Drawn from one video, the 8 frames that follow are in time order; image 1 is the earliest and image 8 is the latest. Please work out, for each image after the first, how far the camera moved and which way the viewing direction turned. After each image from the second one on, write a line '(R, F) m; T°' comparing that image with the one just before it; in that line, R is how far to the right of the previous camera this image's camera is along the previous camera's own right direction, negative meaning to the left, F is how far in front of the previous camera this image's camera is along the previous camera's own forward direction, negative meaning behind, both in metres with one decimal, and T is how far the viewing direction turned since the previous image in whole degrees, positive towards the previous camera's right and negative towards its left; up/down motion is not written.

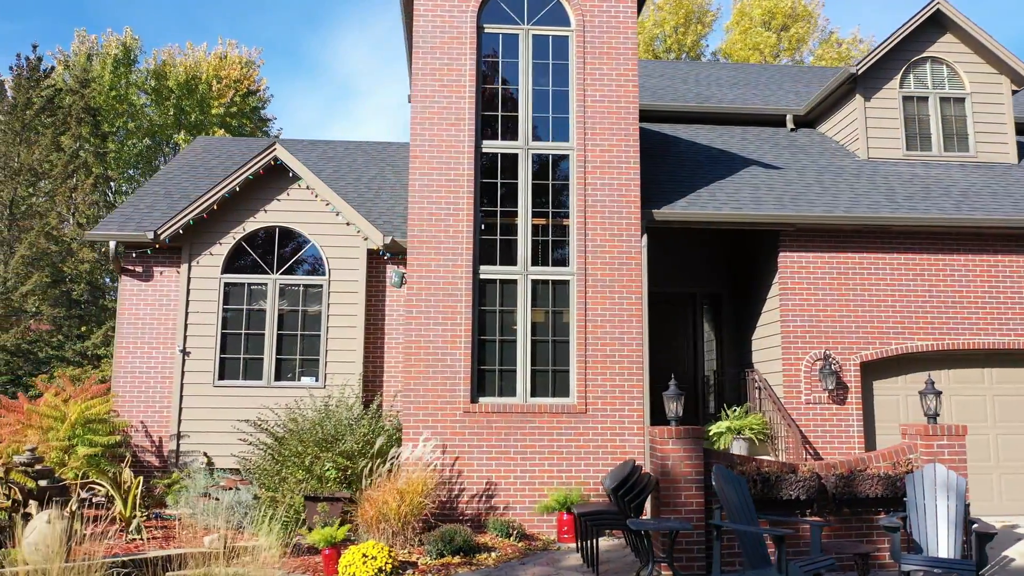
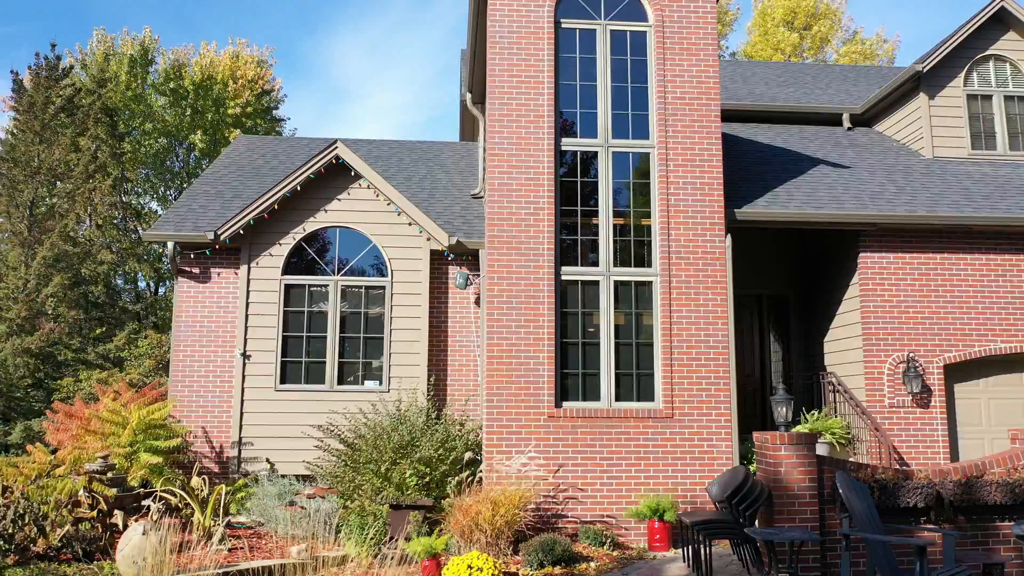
(-1.0, +0.3) m; 0°
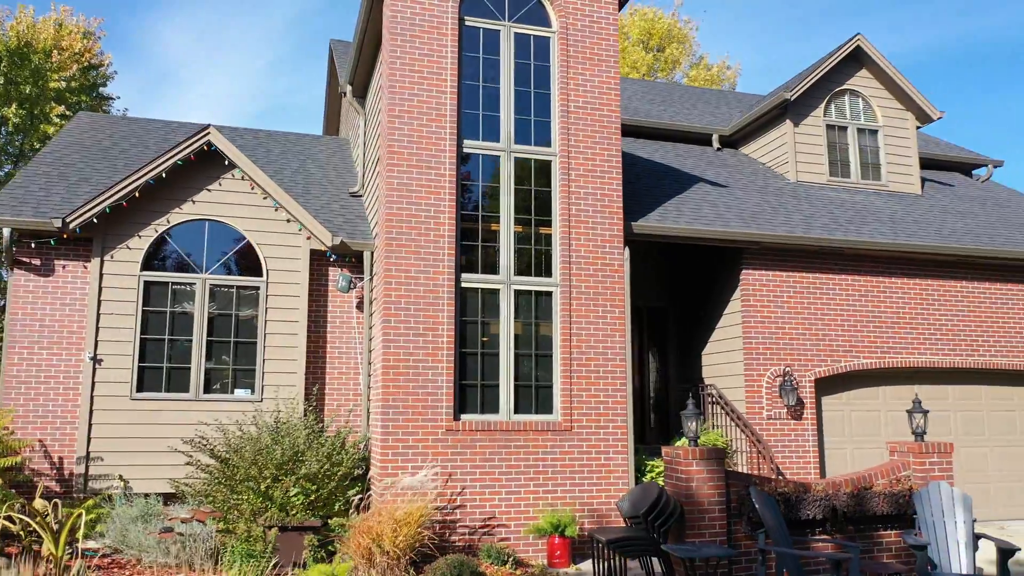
(-0.7, +0.4) m; +12°
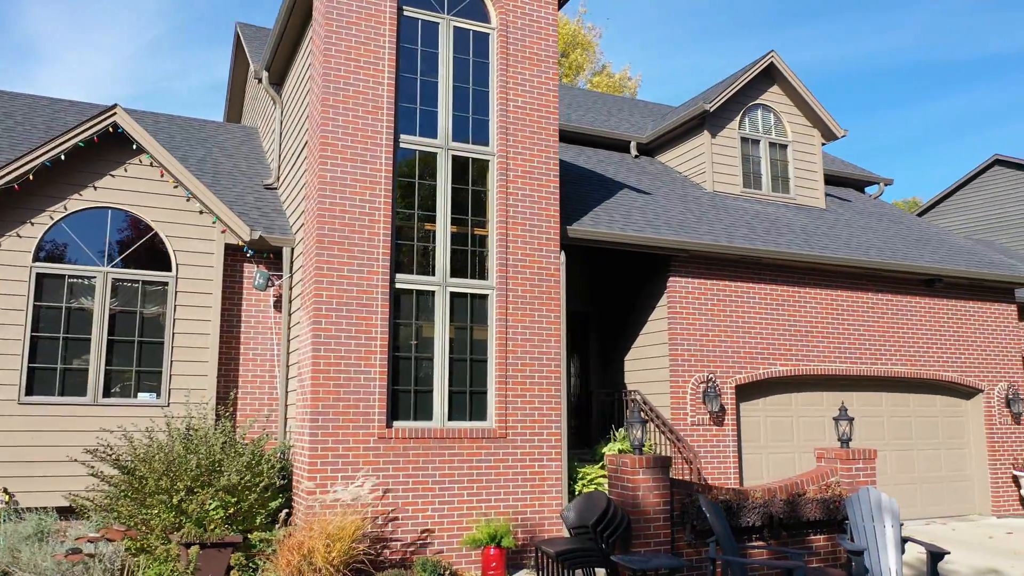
(-0.6, +0.3) m; +8°
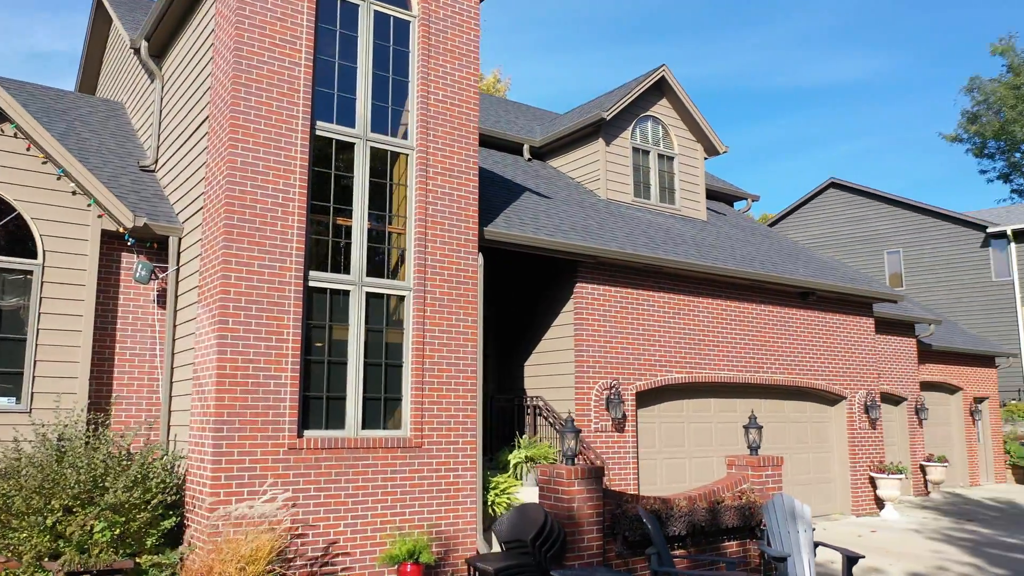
(-0.8, +0.4) m; +11°
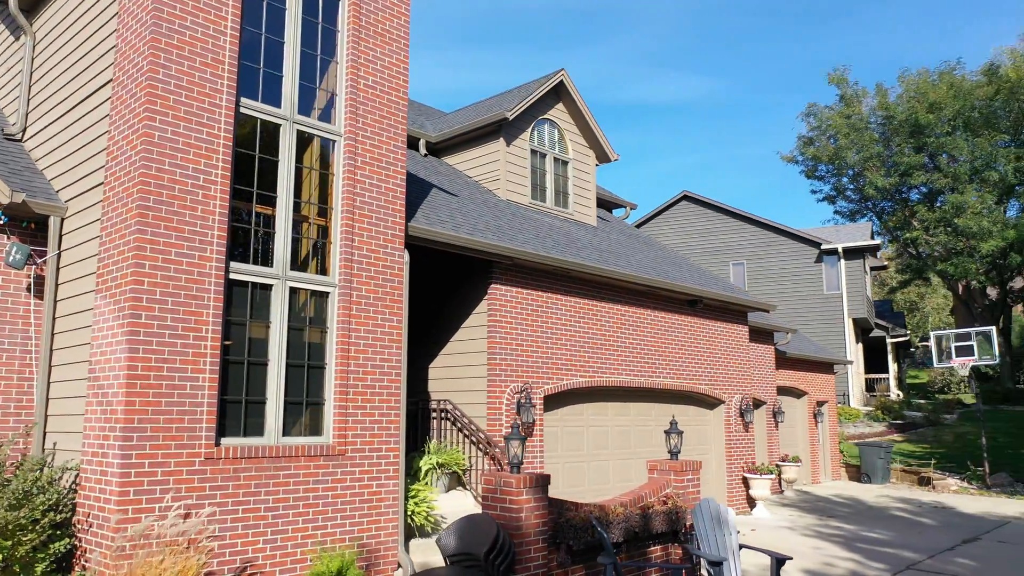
(-1.0, +0.4) m; +11°
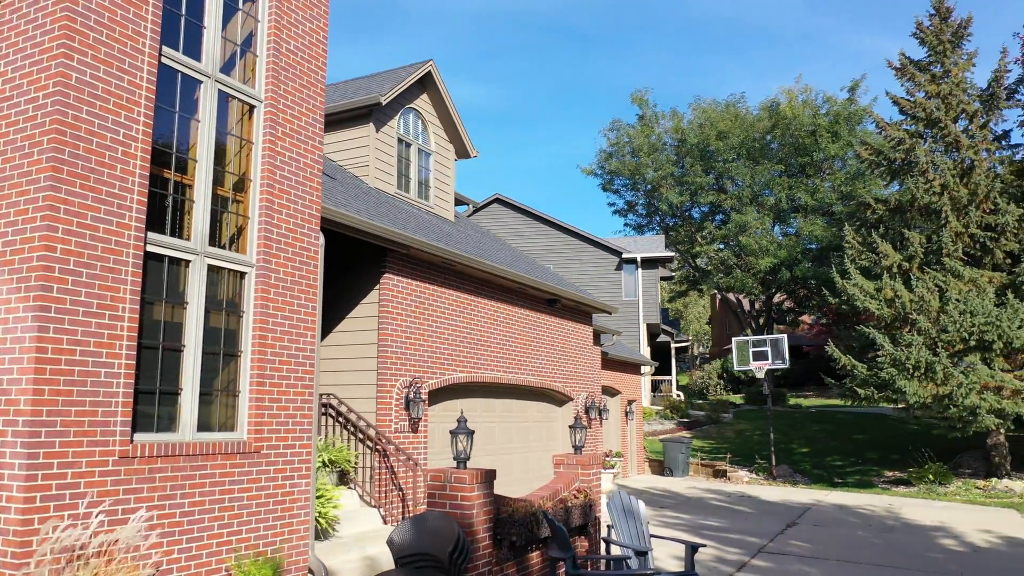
(-1.5, +0.4) m; +16°
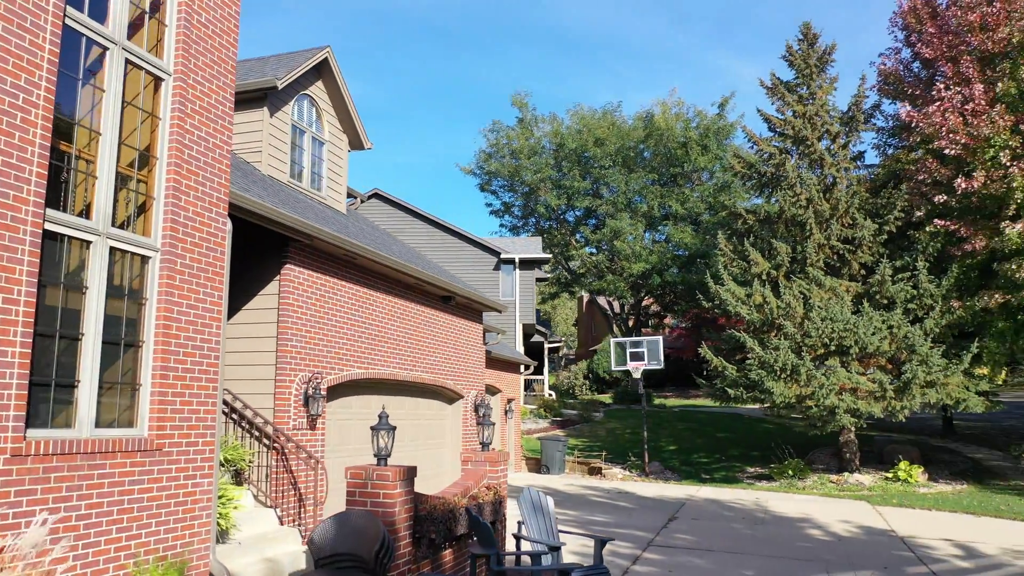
(-0.5, +0.1) m; +9°
